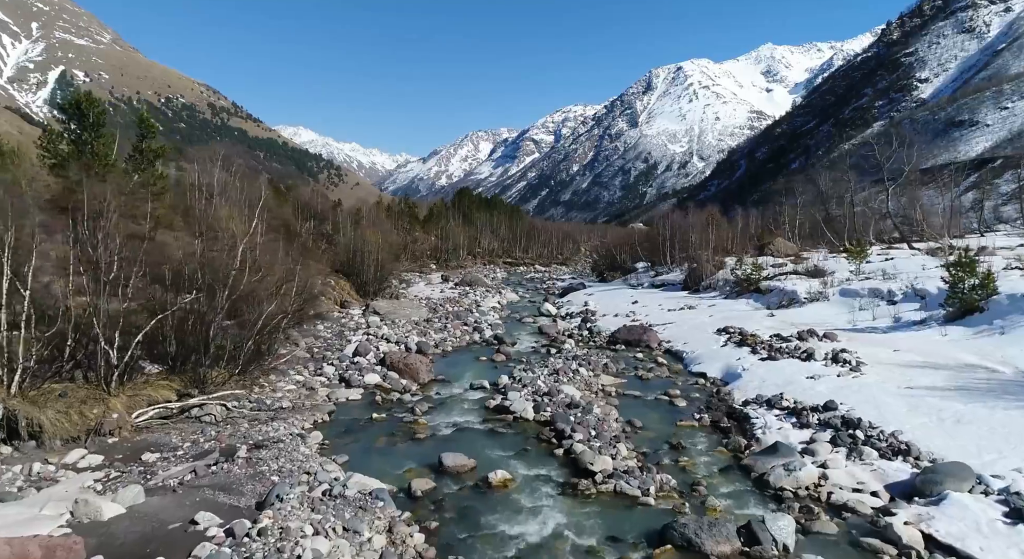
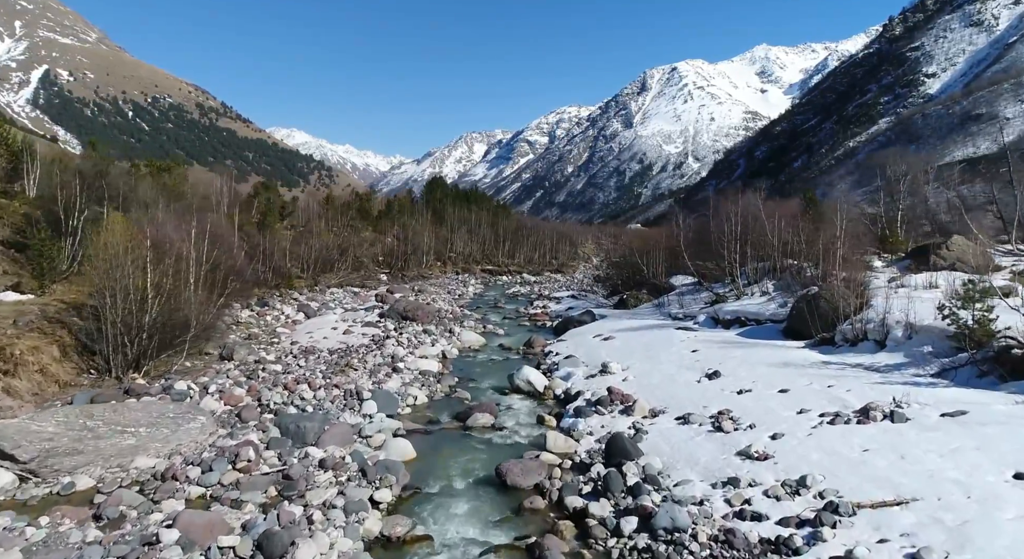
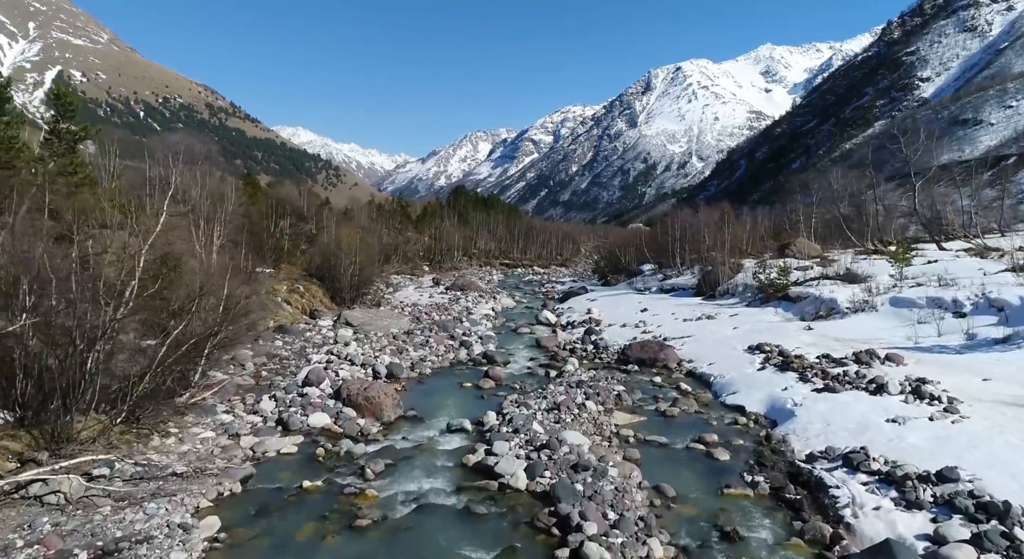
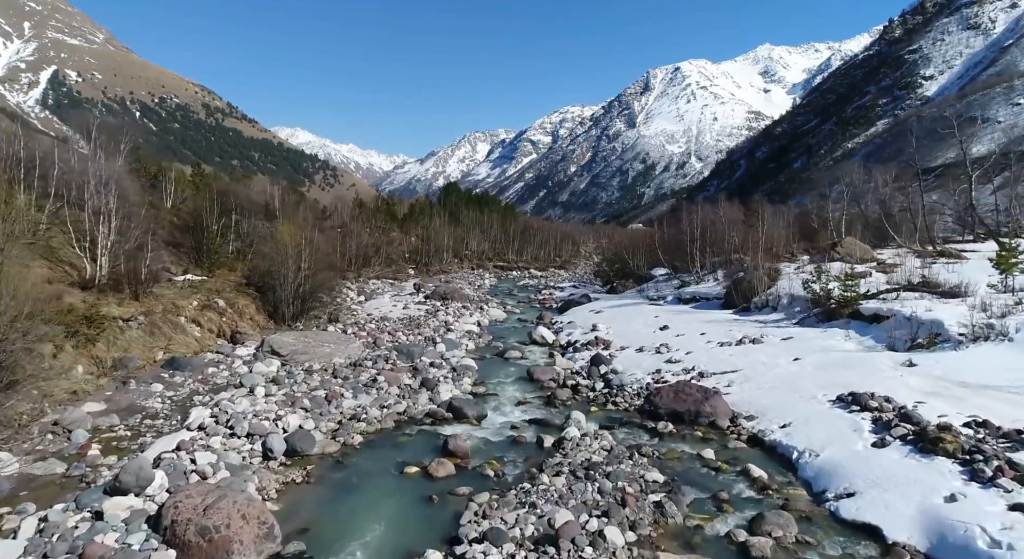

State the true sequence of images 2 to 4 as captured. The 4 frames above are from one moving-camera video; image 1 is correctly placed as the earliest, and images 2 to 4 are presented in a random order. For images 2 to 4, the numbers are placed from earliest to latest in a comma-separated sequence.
3, 4, 2
